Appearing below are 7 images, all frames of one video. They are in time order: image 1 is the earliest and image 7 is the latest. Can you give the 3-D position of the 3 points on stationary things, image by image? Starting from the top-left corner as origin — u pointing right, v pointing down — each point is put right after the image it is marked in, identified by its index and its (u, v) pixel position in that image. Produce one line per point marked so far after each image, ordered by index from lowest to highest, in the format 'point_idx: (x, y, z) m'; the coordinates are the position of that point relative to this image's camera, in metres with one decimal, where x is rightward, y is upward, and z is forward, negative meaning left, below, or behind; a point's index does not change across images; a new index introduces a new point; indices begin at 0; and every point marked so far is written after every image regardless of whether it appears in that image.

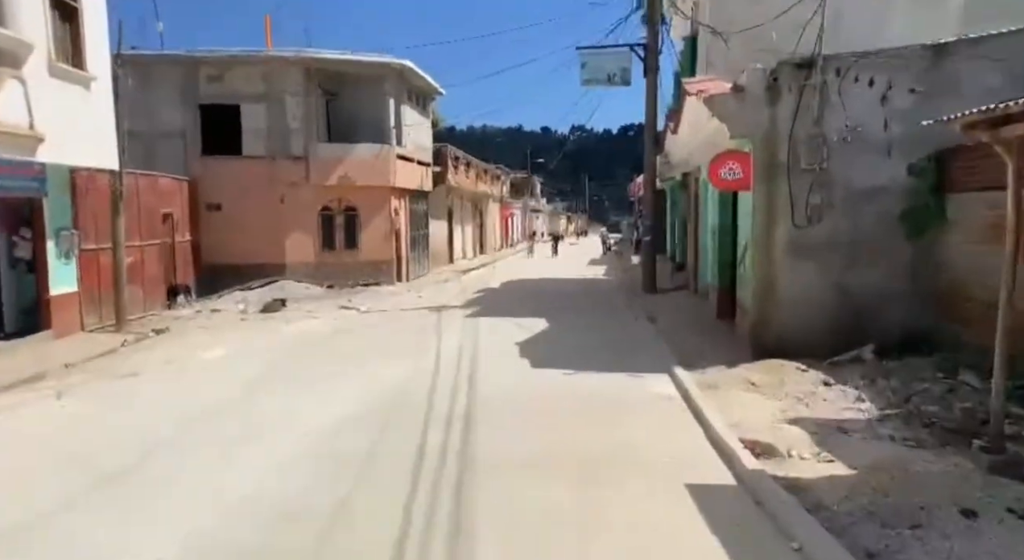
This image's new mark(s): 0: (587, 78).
0: (+1.8, +4.8, +18.8) m
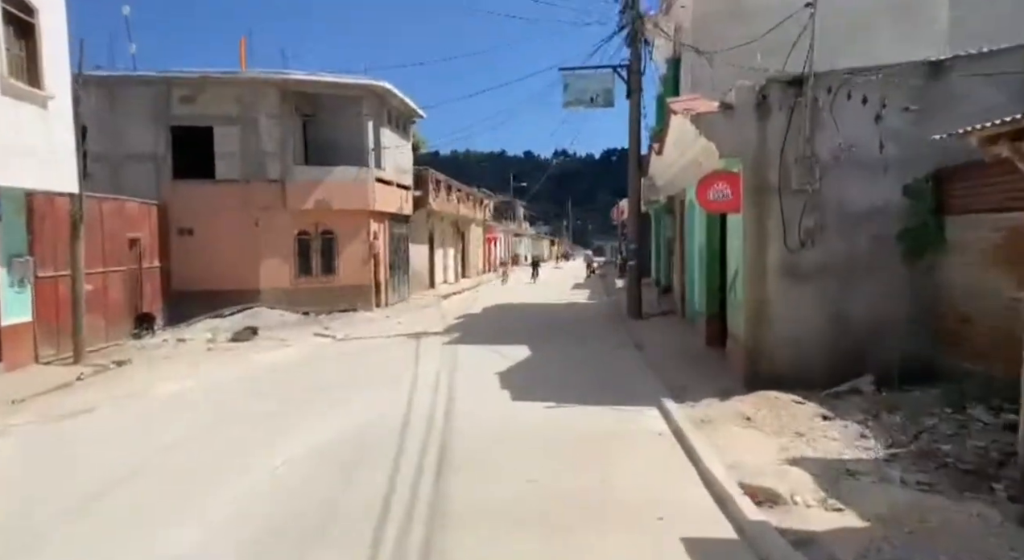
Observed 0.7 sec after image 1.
0: (+1.3, +4.2, +18.4) m
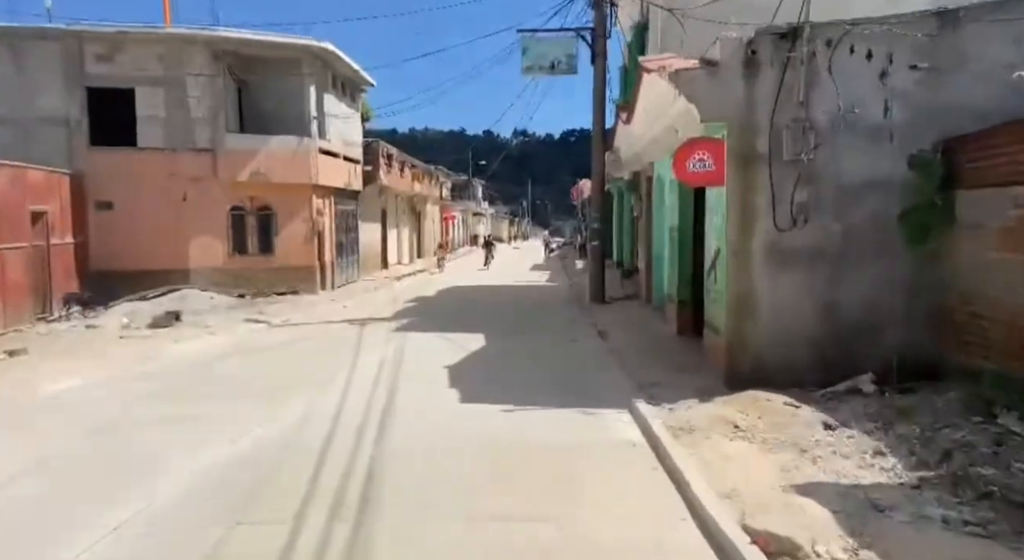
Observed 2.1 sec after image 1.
0: (+0.3, +4.6, +16.9) m
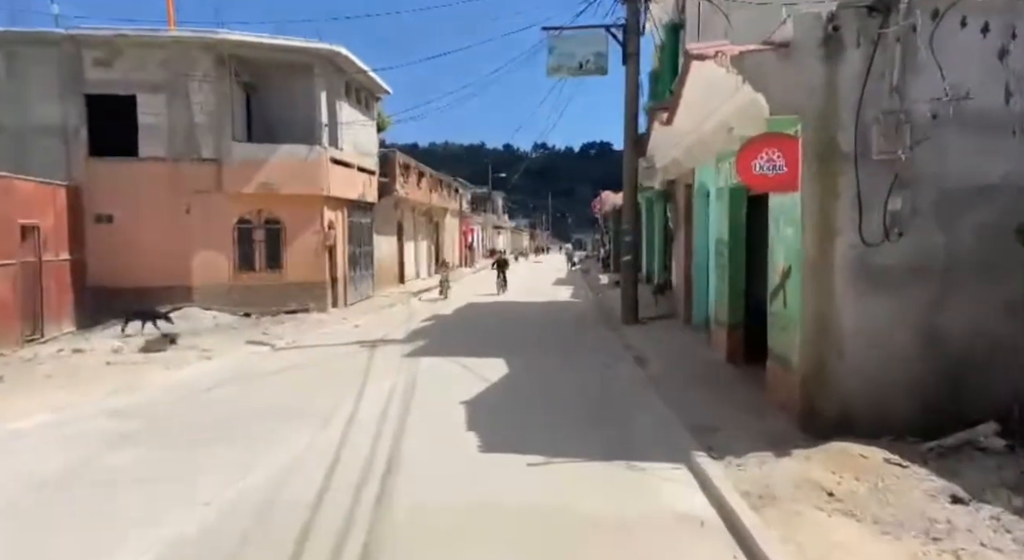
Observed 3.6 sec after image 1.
0: (+0.8, +4.2, +15.6) m
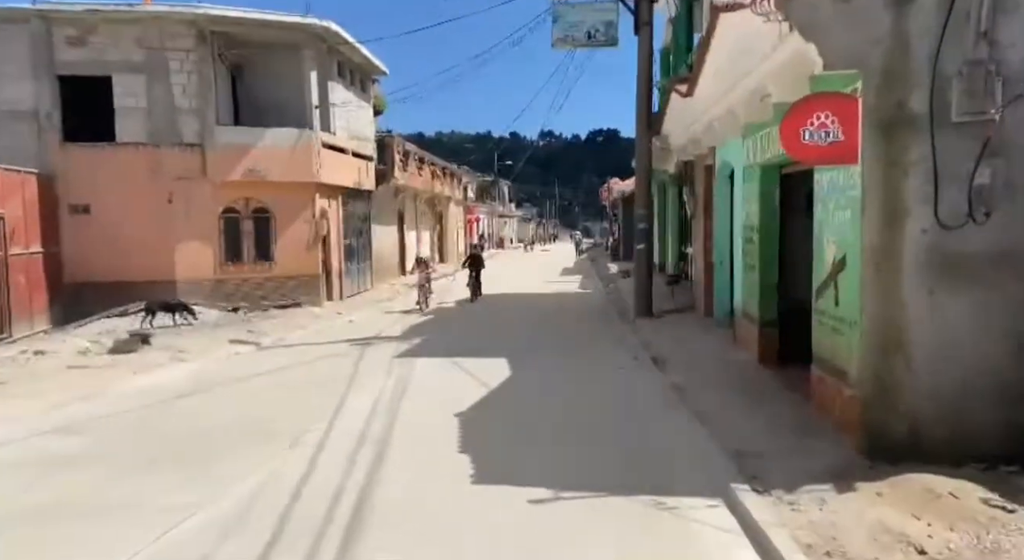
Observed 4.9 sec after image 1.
0: (+0.9, +4.4, +14.3) m
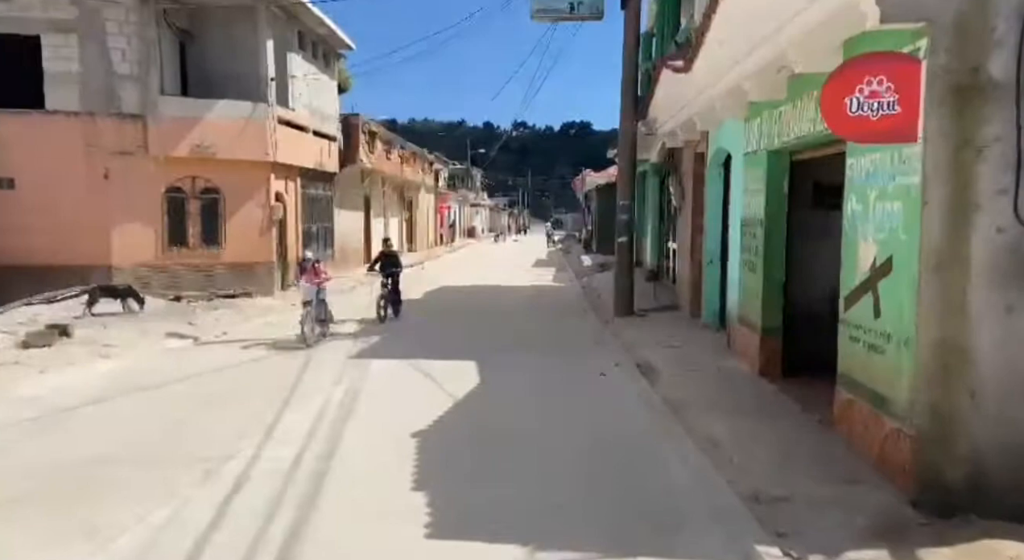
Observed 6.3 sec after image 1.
0: (+0.5, +4.5, +13.0) m
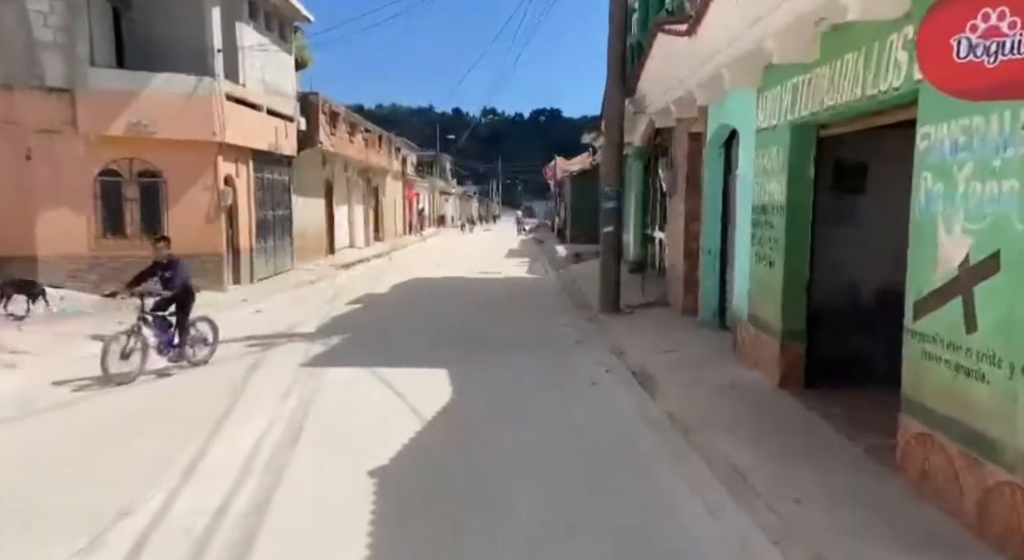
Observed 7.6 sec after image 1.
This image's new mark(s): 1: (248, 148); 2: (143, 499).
0: (+0.1, +4.6, +11.6) m
1: (-5.6, +2.8, +16.9) m
2: (-2.3, -1.4, +5.3) m
